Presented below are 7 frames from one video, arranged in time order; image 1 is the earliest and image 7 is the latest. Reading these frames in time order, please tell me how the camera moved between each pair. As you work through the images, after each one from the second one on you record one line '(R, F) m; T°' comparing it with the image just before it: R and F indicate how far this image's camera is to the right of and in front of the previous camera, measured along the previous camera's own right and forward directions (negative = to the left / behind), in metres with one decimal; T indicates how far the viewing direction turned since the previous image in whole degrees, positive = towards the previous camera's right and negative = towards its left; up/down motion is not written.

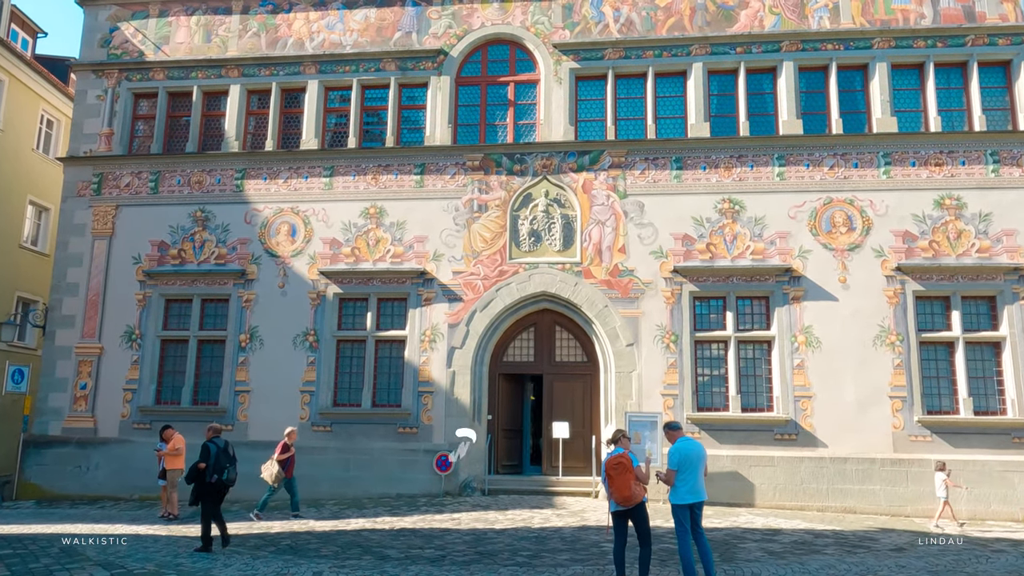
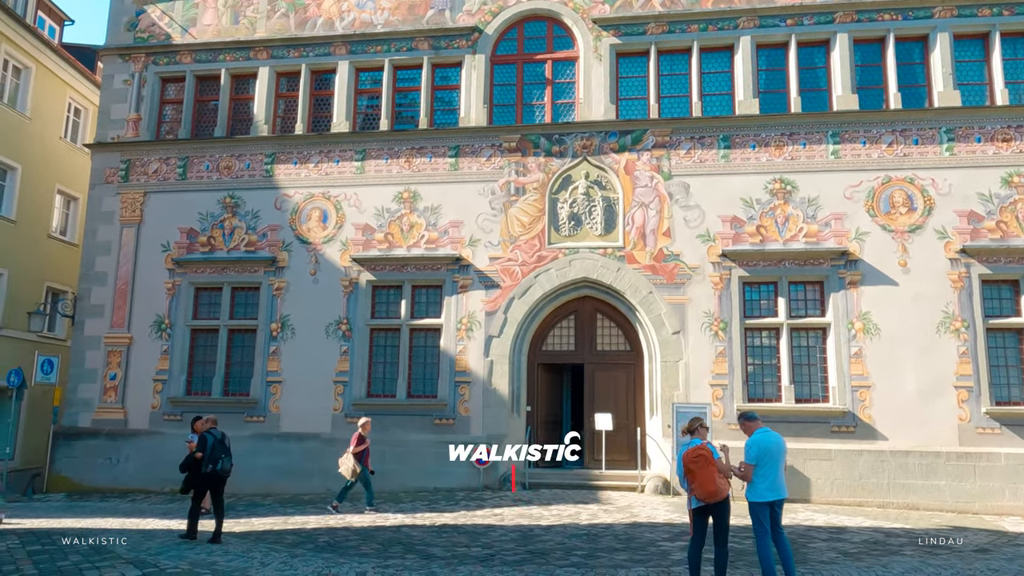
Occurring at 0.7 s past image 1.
(-0.3, +0.6) m; -2°
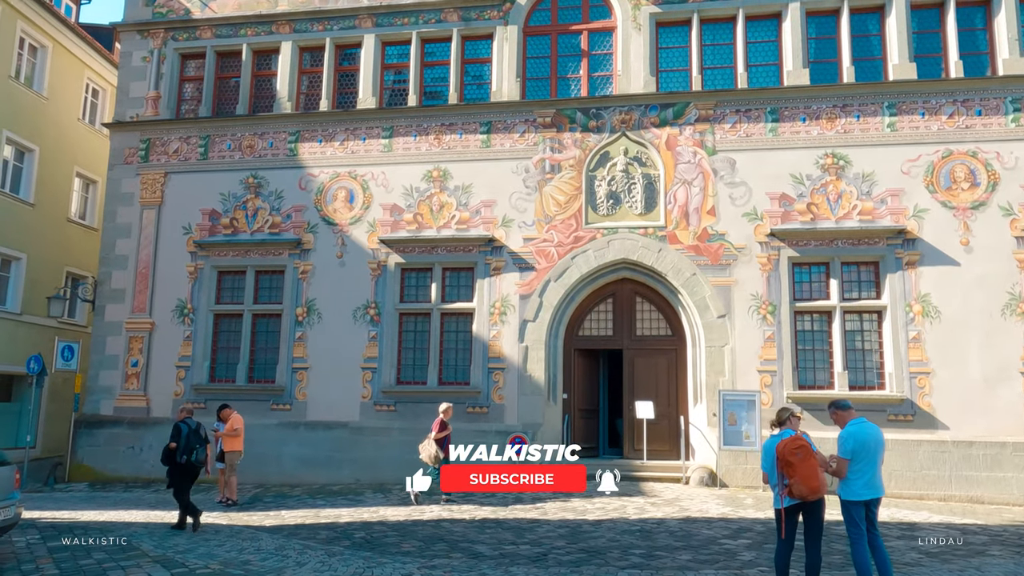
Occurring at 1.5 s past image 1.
(-0.4, +0.7) m; -1°
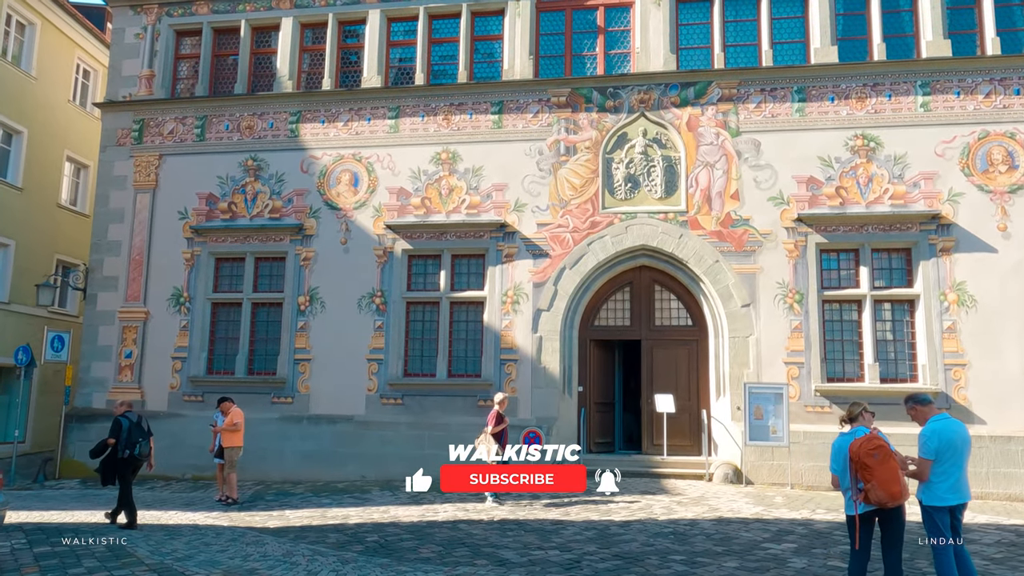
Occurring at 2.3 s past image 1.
(-0.3, +0.7) m; 0°
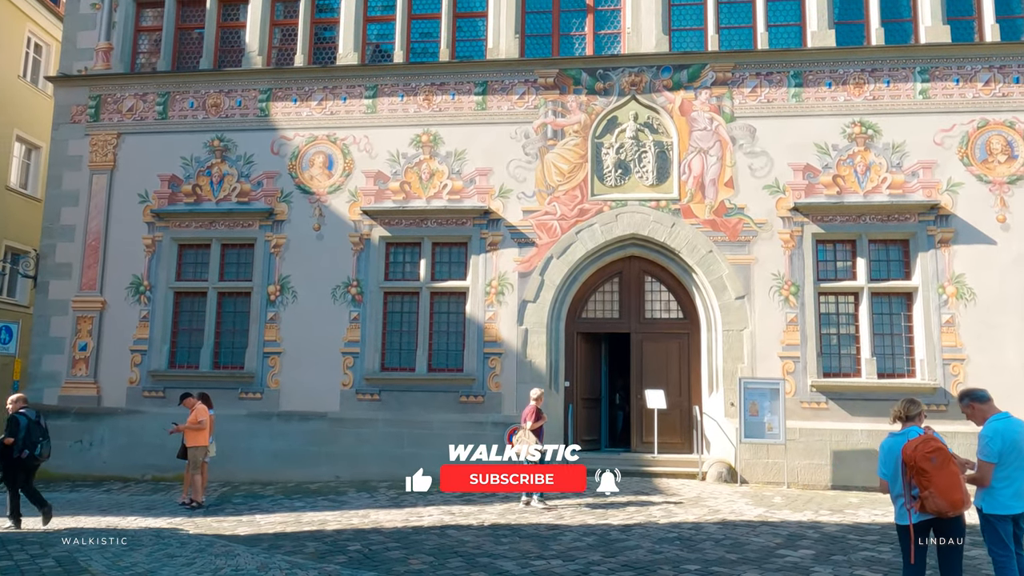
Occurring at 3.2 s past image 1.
(-0.3, +0.7) m; +3°
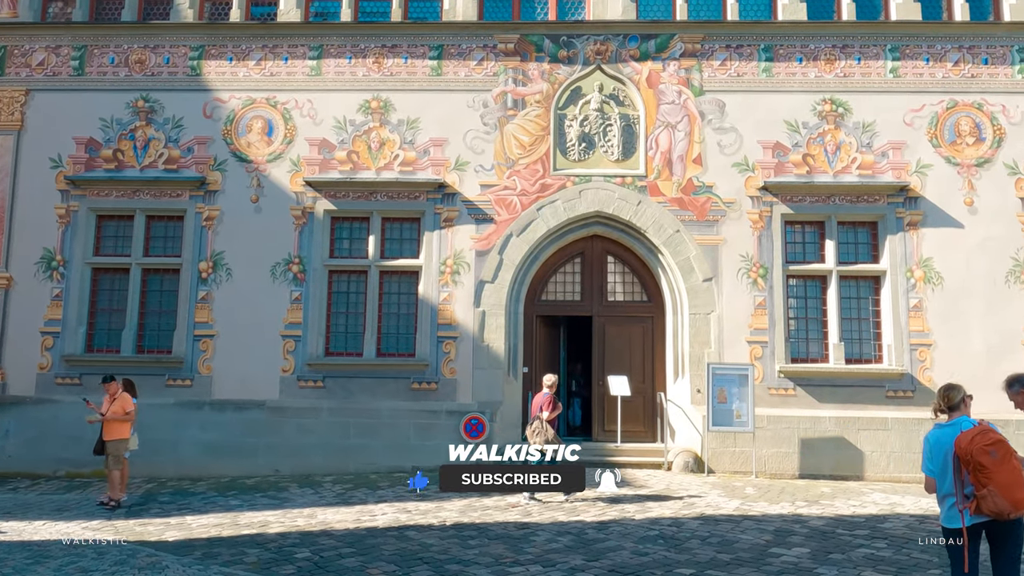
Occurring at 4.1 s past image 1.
(-0.3, +0.8) m; +5°
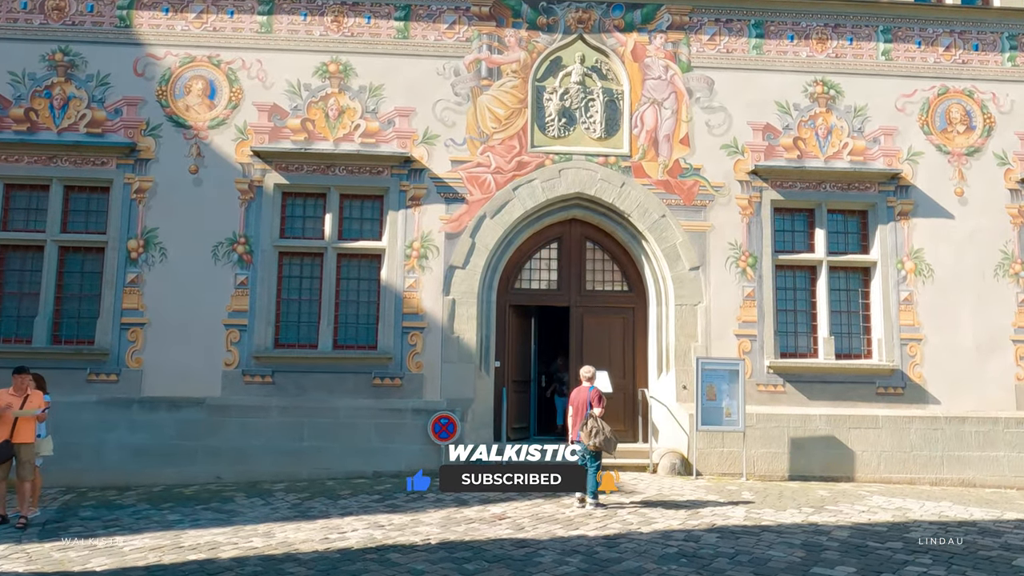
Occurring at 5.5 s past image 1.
(-0.6, +1.1) m; +5°
